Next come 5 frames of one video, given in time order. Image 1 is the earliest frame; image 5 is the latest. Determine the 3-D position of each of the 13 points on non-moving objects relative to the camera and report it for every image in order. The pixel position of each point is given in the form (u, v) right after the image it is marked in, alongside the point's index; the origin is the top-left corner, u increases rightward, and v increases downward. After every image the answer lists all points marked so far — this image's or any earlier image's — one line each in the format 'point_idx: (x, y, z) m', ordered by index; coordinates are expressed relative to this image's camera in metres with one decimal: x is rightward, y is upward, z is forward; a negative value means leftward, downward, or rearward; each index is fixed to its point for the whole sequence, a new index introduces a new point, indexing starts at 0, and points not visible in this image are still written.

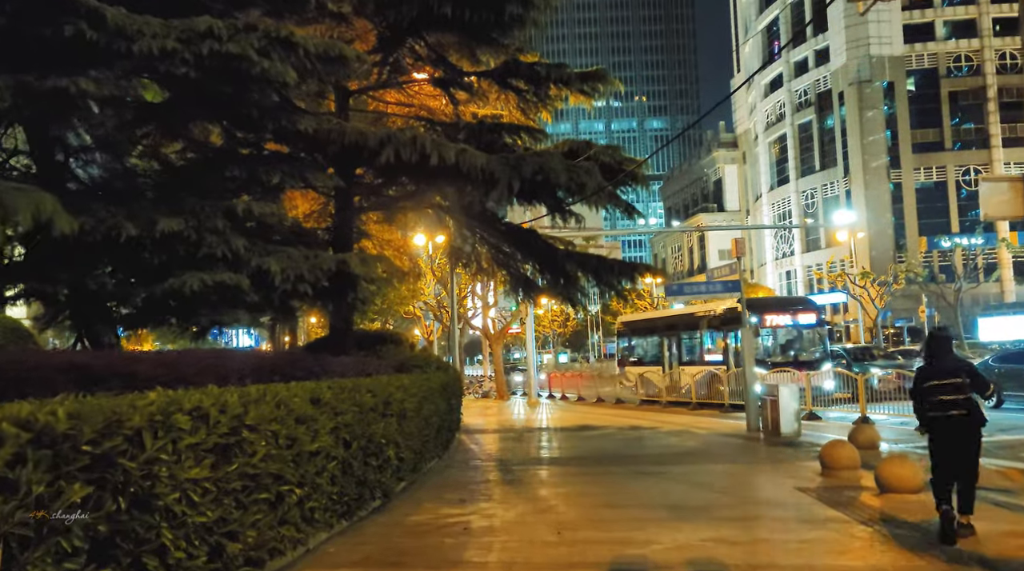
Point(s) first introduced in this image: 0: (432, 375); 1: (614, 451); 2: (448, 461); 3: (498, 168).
0: (-1.1, -1.2, +15.3) m
1: (+1.5, -2.5, +17.4) m
2: (-0.9, -2.4, +15.6) m
3: (-0.2, +1.7, +16.1) m
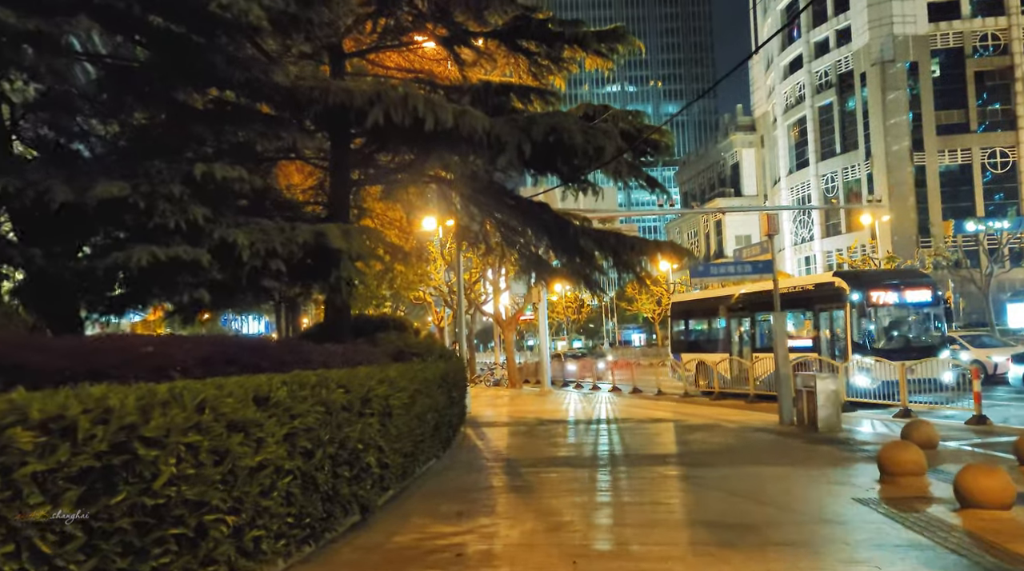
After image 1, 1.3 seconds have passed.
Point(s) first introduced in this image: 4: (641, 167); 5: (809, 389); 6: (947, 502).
0: (-1.0, -0.9, +13.5) m
1: (+1.6, -2.2, +15.6) m
2: (-0.7, -2.1, +13.8) m
3: (-0.1, +1.9, +14.2) m
4: (+2.0, +1.7, +18.0) m
5: (+4.9, -1.7, +19.1) m
6: (+3.8, -1.9, +10.2) m
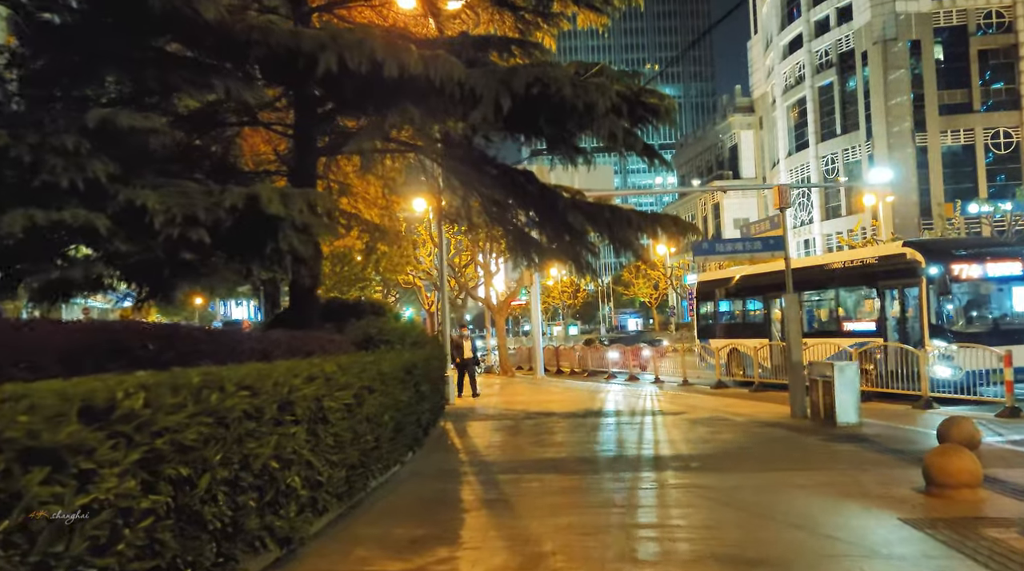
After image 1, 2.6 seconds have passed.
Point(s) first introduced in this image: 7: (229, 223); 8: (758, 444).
0: (-1.2, -0.7, +11.6) m
1: (+1.4, -2.0, +13.7) m
2: (-1.0, -1.9, +11.9) m
3: (-0.3, +2.2, +12.3) m
4: (+1.8, +2.0, +16.0) m
5: (+4.7, -1.4, +17.2) m
6: (+3.6, -1.7, +8.3) m
7: (-2.3, +0.5, +9.5) m
8: (+3.0, -1.9, +14.2) m
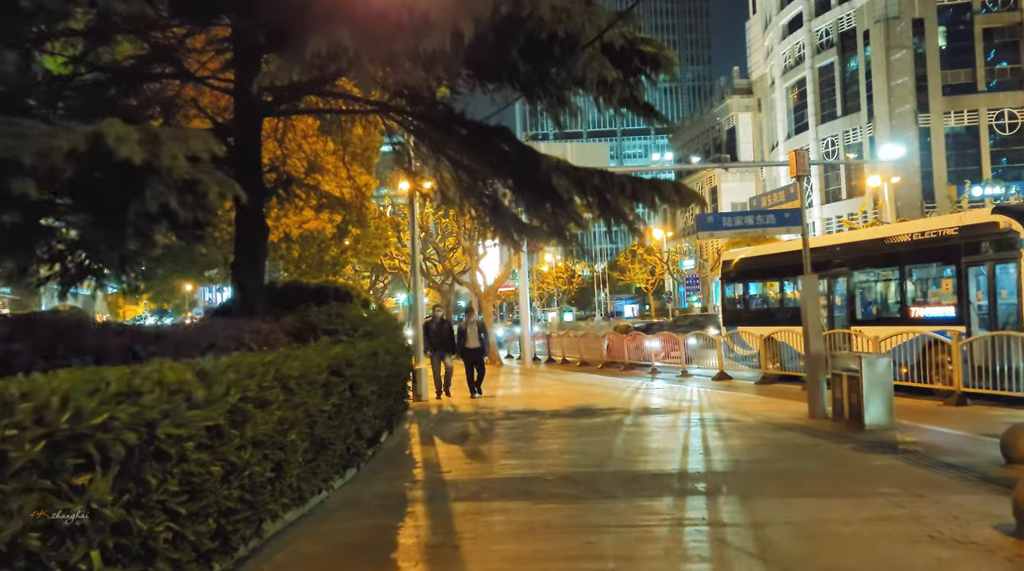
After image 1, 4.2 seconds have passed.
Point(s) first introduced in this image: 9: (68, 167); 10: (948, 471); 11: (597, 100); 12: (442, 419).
0: (-1.5, -0.5, +9.1) m
1: (+1.1, -1.7, +11.2) m
2: (-1.3, -1.7, +9.4) m
3: (-0.7, +2.4, +9.7) m
4: (+1.4, +2.3, +13.5) m
5: (+4.3, -1.1, +14.7) m
6: (+3.3, -1.6, +5.8) m
7: (-2.7, +0.7, +7.0) m
8: (+2.7, -1.7, +11.8) m
9: (-2.6, +0.7, +6.9) m
10: (+3.9, -1.7, +10.2) m
11: (+1.0, +2.2, +13.6) m
12: (-0.9, -1.9, +16.2) m
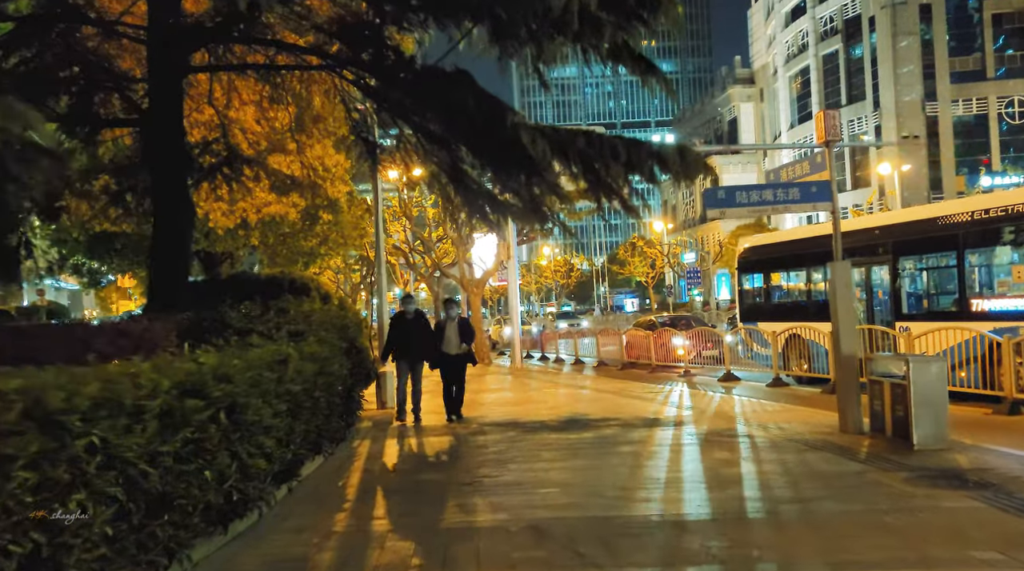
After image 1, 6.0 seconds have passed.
0: (-1.9, -0.4, +6.4) m
1: (+0.7, -1.6, +8.5) m
2: (-1.6, -1.6, +6.7) m
3: (-1.0, +2.5, +7.0) m
4: (+1.1, +2.4, +10.8) m
5: (+4.0, -1.0, +12.0) m
6: (+2.9, -1.5, +3.1) m
7: (-3.0, +0.8, +4.3) m
8: (+2.3, -1.6, +9.1) m
9: (-3.0, +0.8, +4.2) m
10: (+3.6, -1.5, +7.5) m
11: (+0.7, +2.3, +10.9) m
12: (-1.3, -1.8, +13.5) m
